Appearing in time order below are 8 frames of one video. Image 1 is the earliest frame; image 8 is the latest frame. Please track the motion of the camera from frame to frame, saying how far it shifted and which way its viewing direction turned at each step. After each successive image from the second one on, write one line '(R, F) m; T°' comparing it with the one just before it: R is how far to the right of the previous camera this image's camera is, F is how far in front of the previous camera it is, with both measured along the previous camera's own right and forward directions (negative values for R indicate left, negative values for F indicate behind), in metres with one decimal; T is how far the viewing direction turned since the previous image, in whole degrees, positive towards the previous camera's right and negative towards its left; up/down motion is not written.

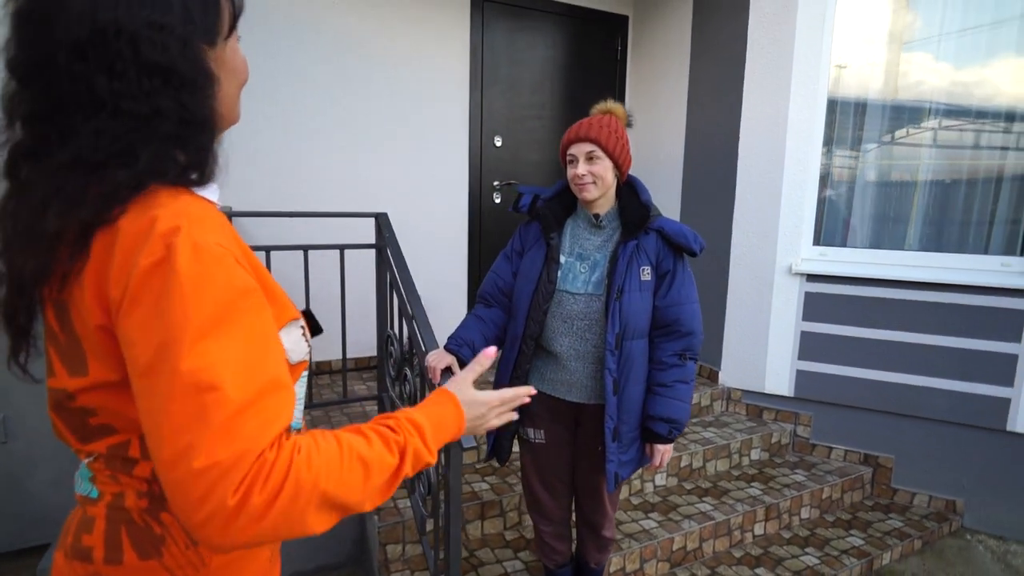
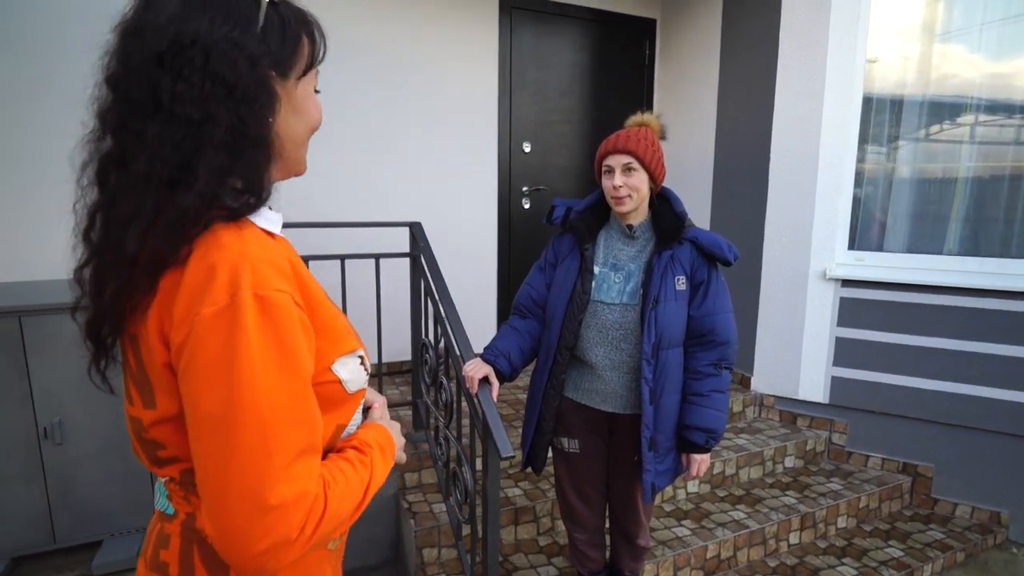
(0.0, 0.0) m; -3°
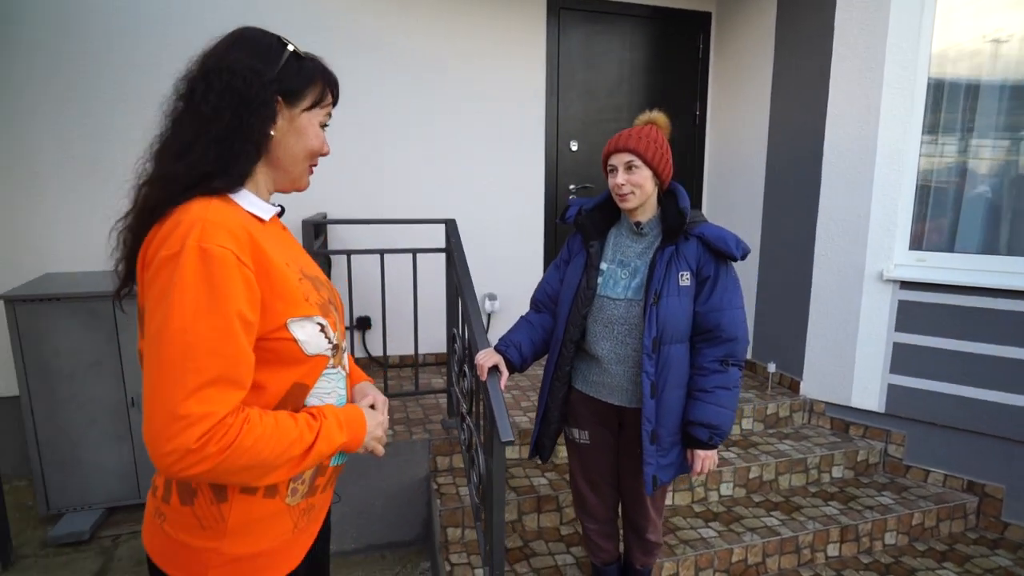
(+0.2, -0.1) m; -8°
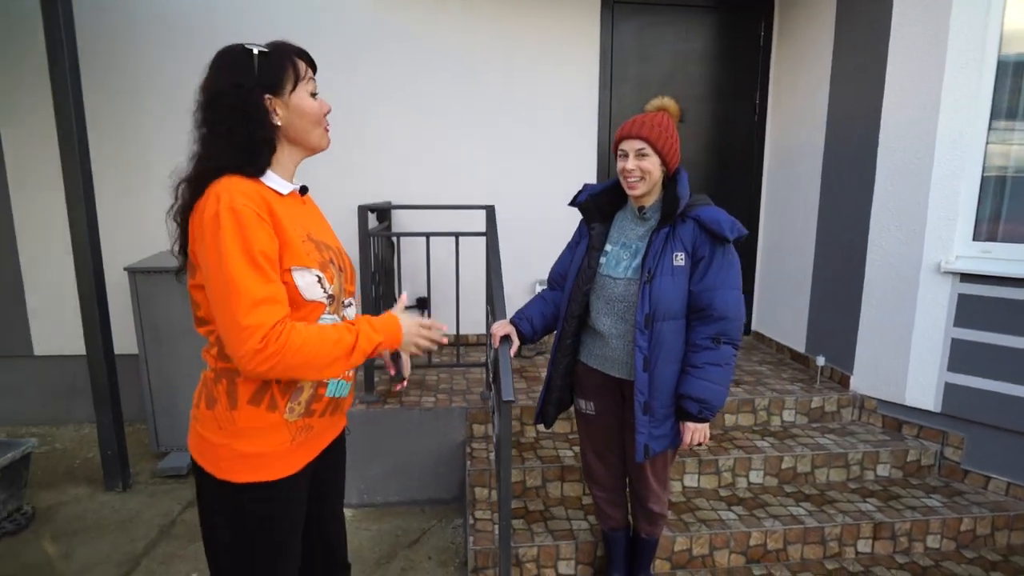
(+0.3, -0.2) m; -9°
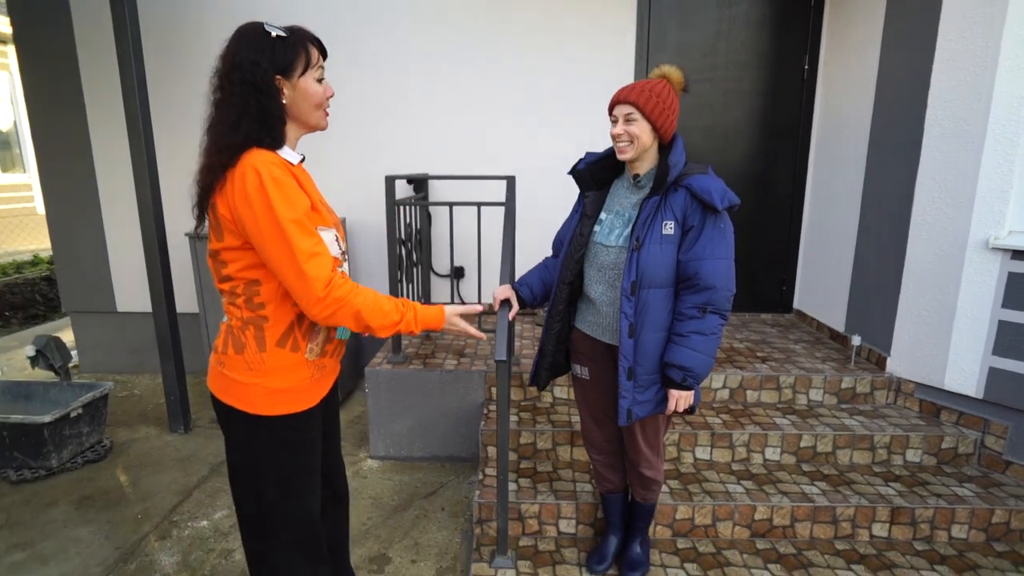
(+0.3, -0.1) m; -7°
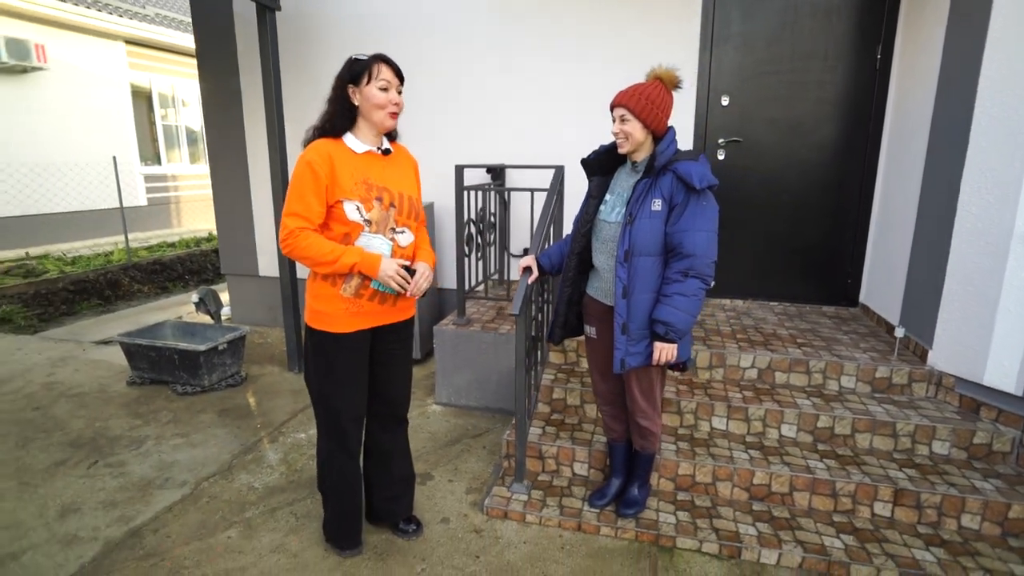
(+0.5, -0.4) m; -12°
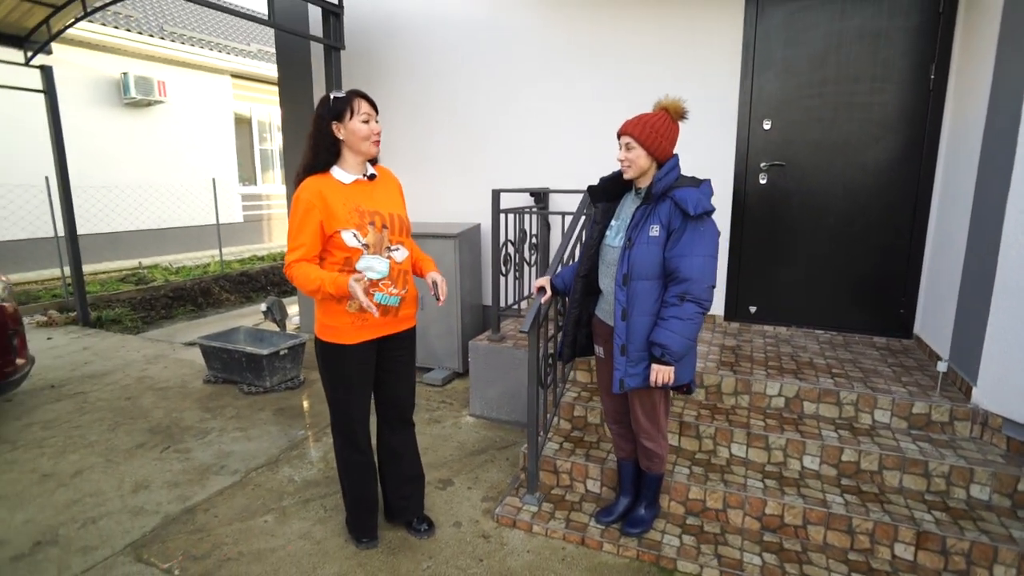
(+0.3, -0.1) m; -8°
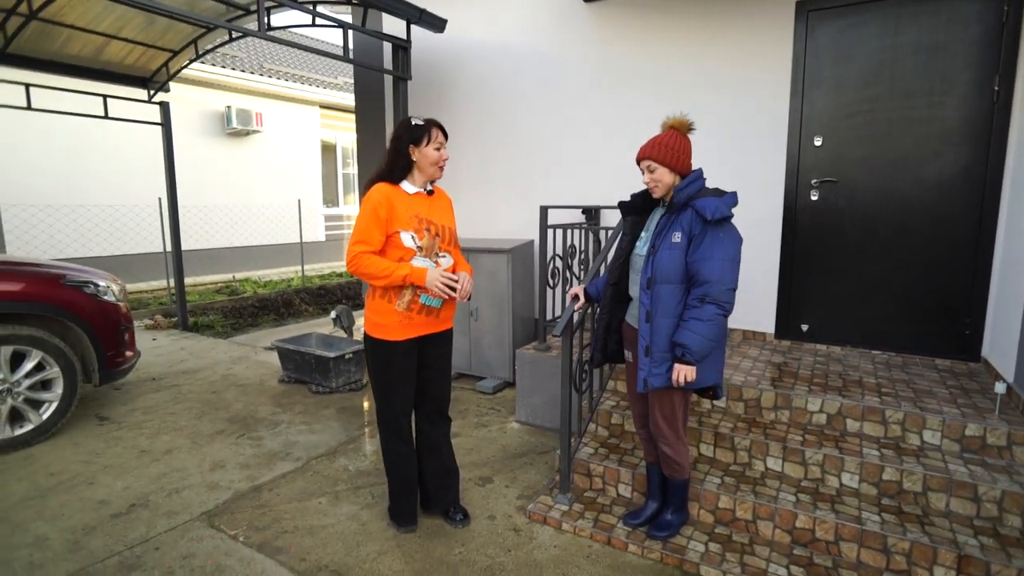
(+0.2, -0.2) m; -8°
